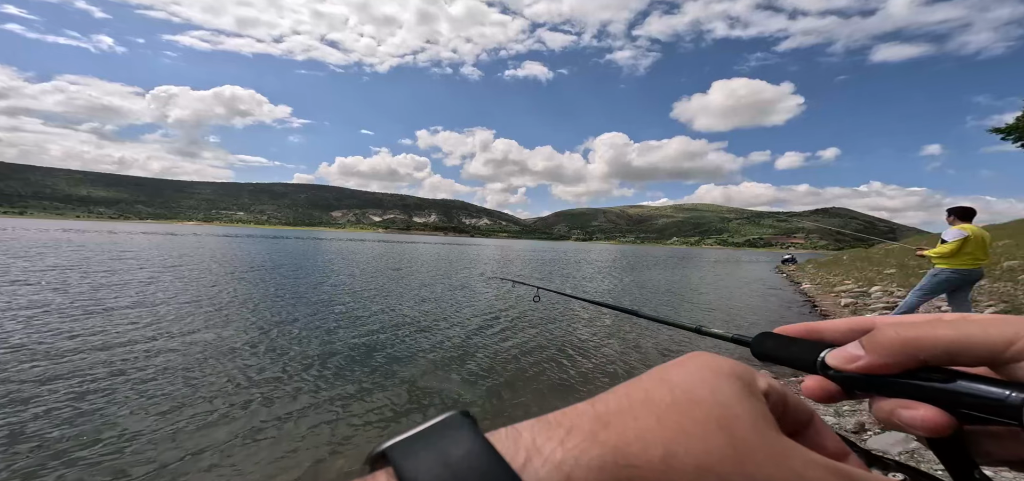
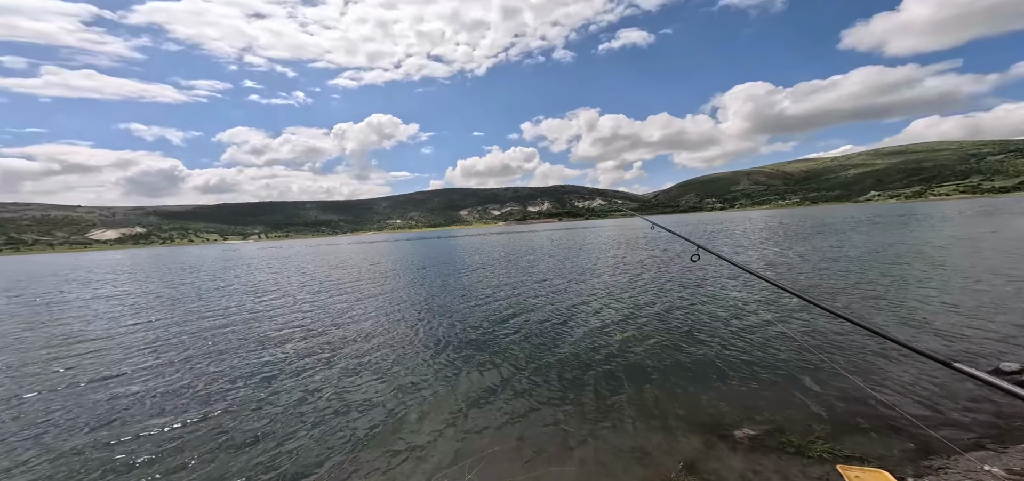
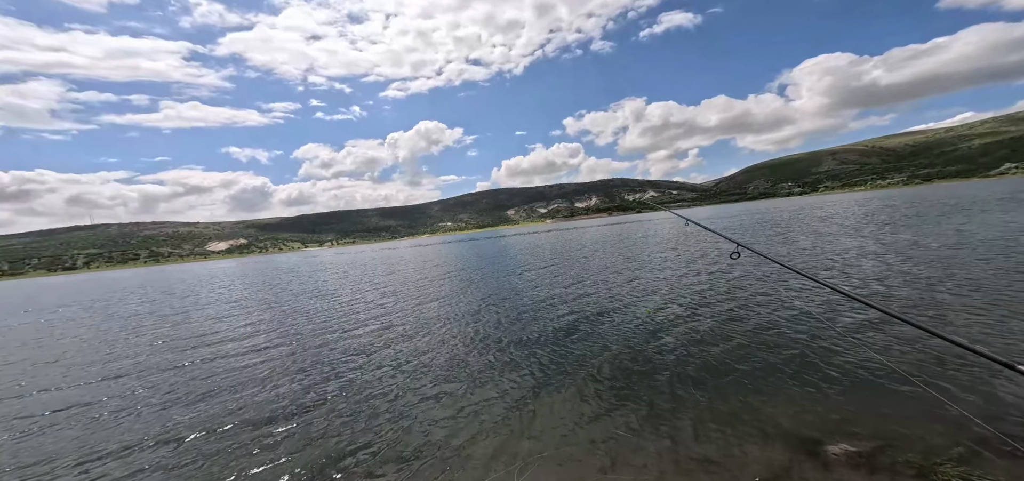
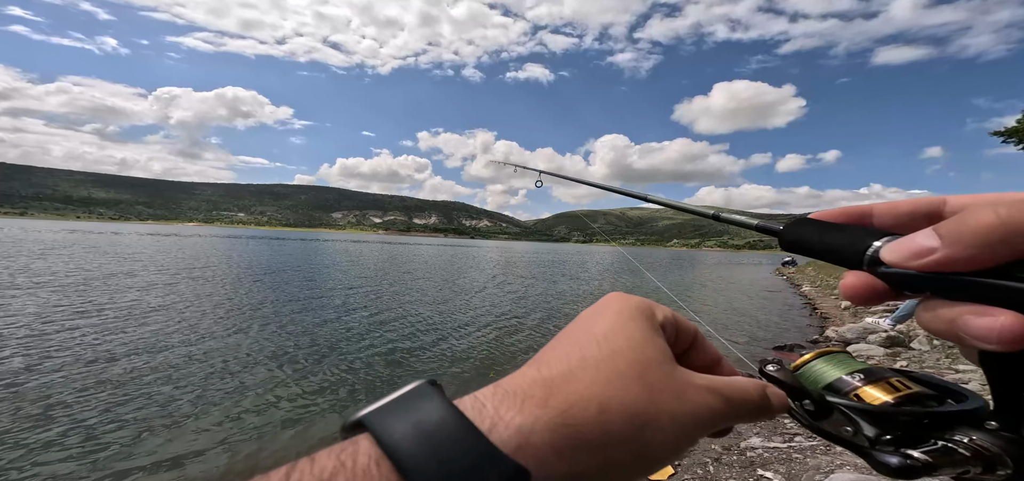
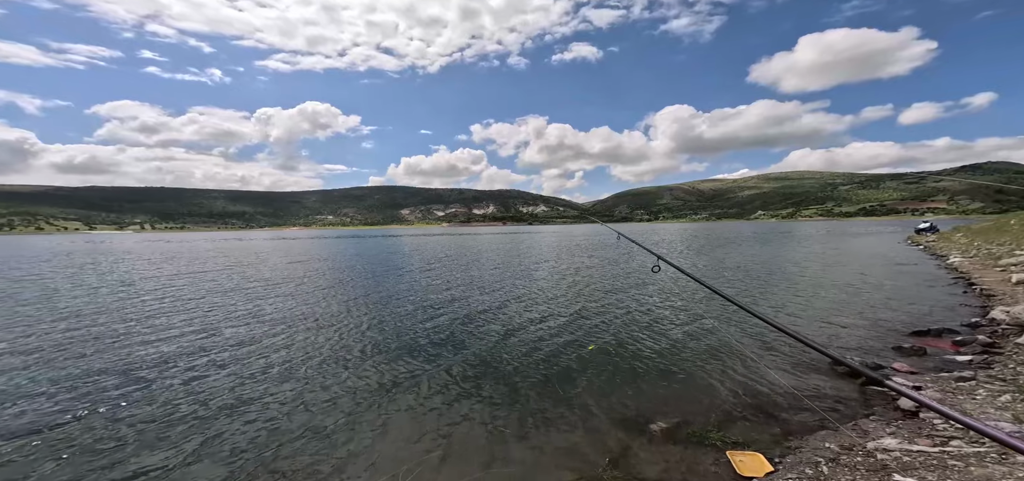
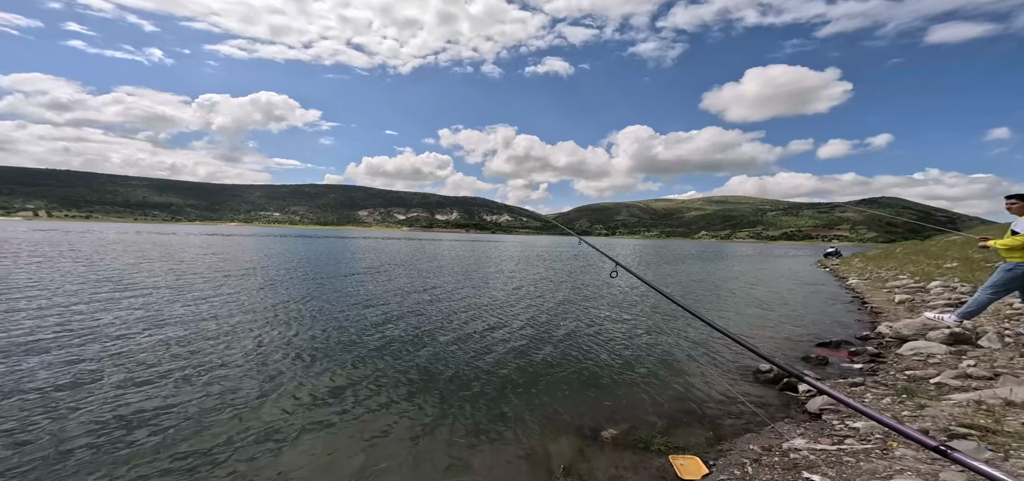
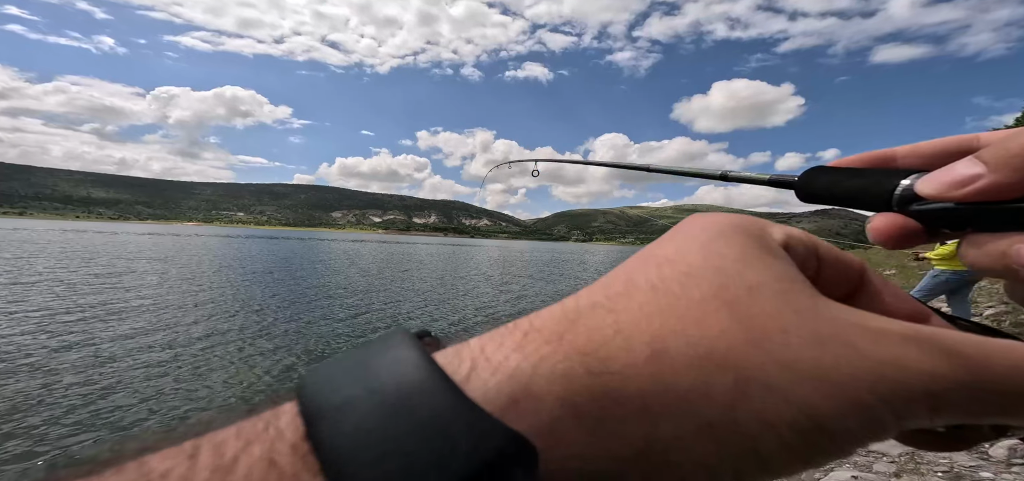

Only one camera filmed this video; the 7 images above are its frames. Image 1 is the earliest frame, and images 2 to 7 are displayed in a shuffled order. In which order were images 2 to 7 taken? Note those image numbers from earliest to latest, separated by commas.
7, 4, 6, 5, 2, 3
